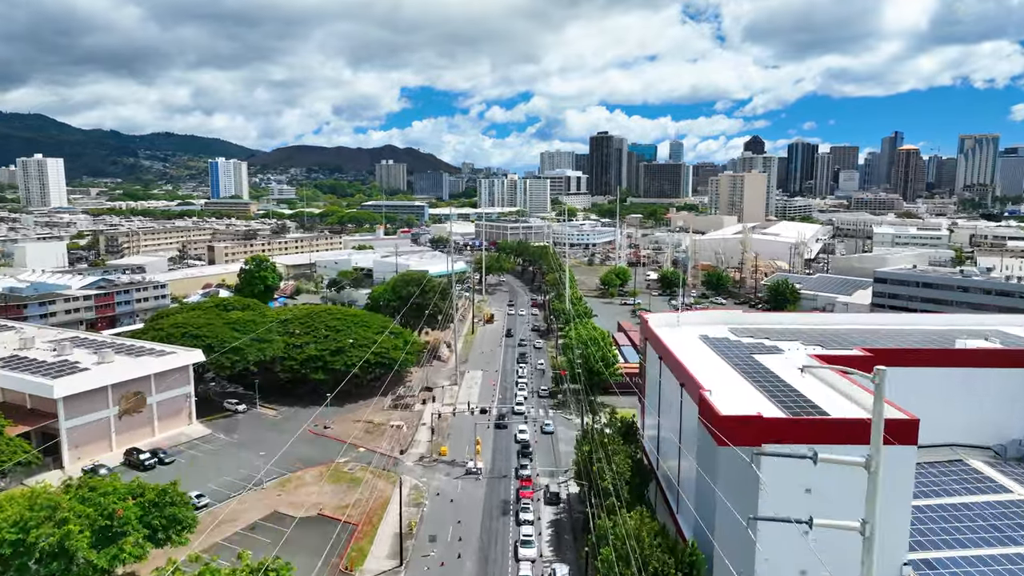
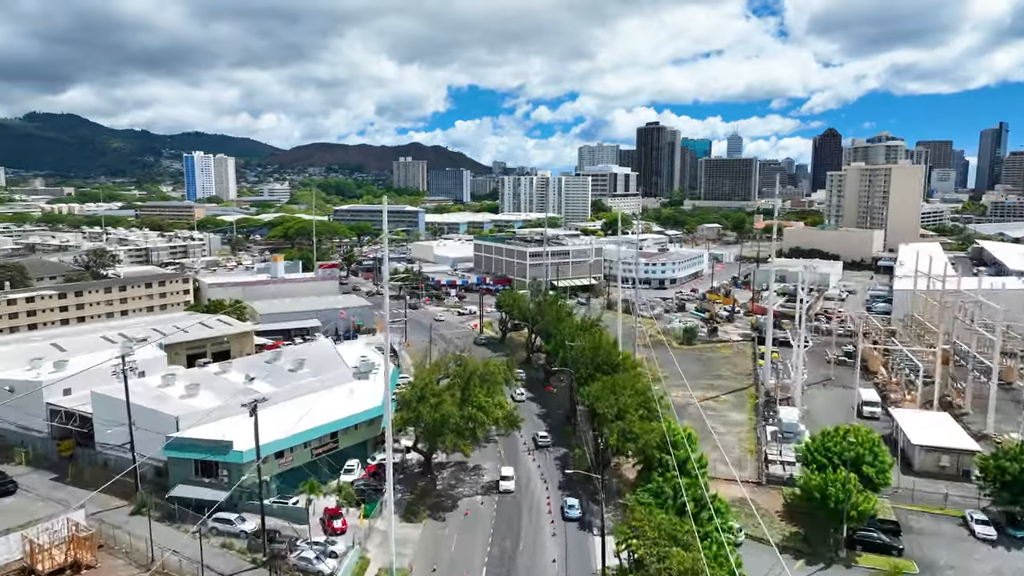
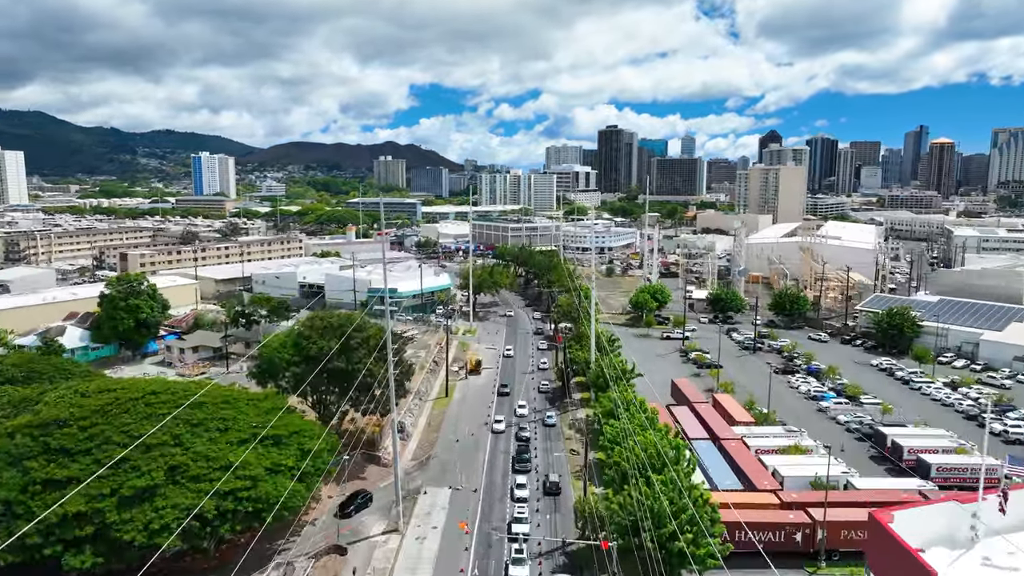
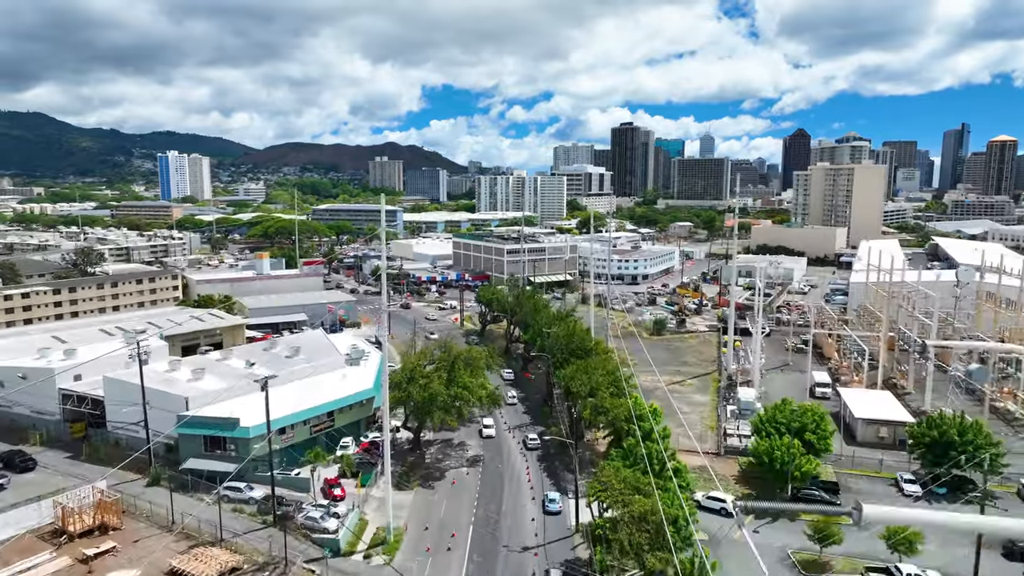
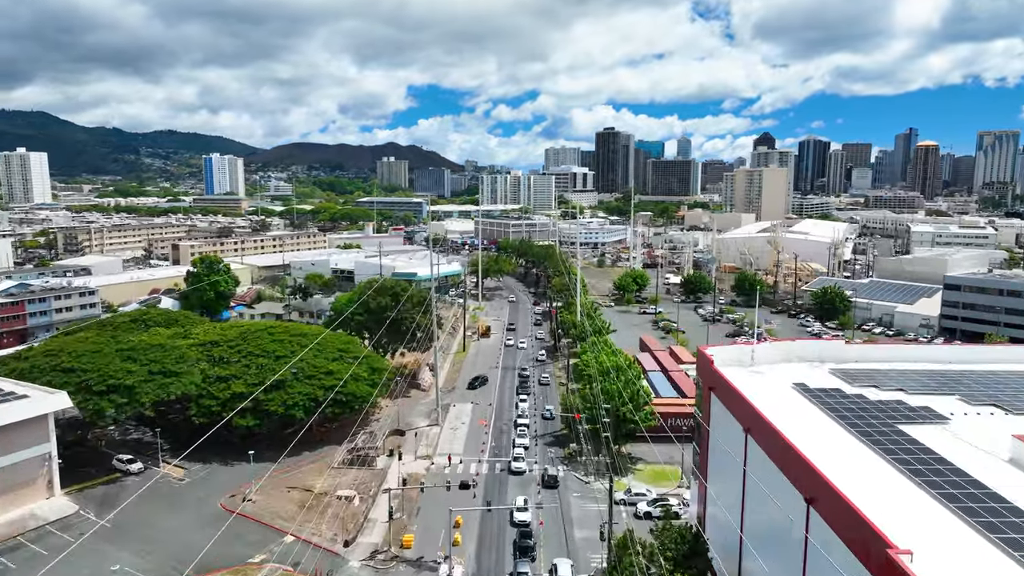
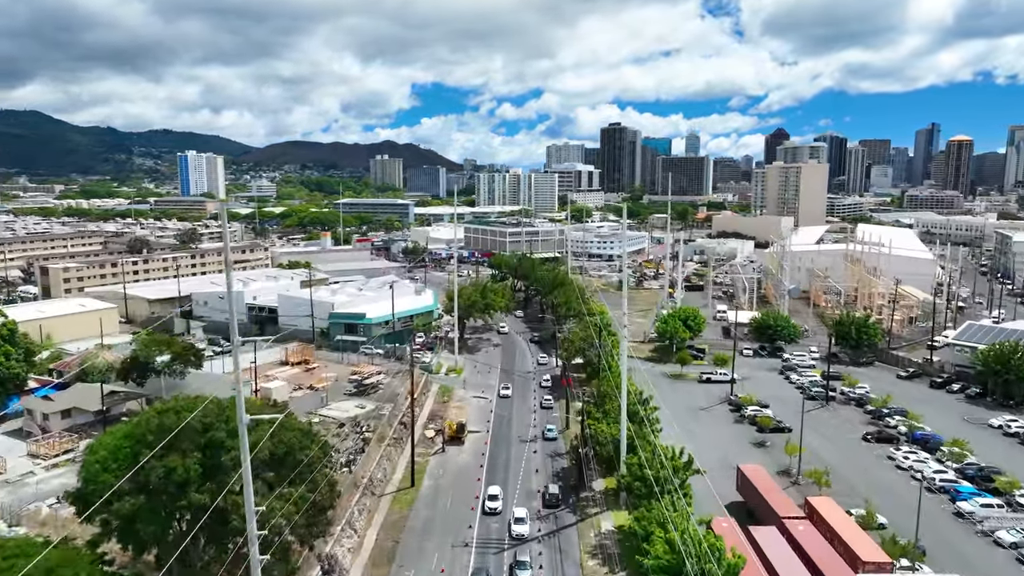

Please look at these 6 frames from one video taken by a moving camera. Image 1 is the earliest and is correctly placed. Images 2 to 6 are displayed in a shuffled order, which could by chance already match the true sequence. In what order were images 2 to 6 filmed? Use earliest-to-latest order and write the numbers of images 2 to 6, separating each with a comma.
5, 3, 6, 4, 2
